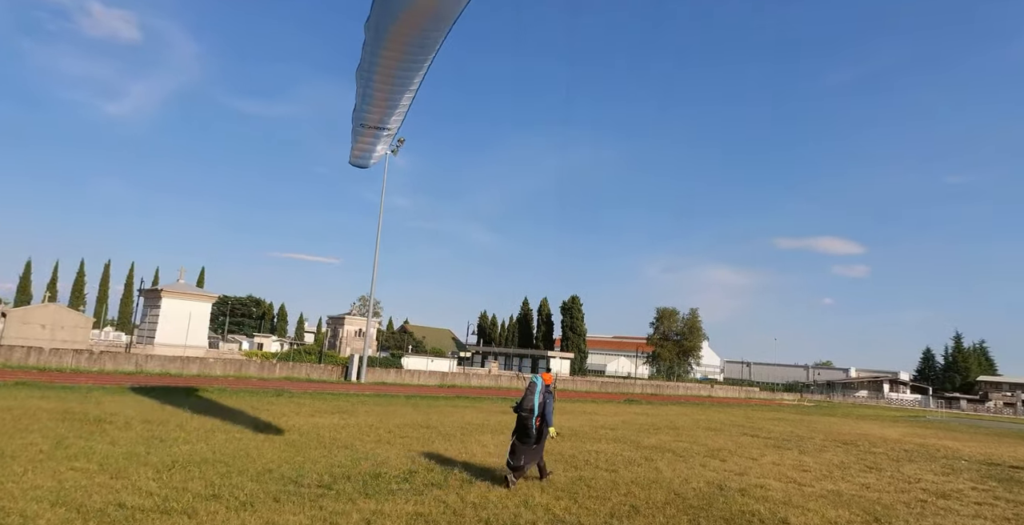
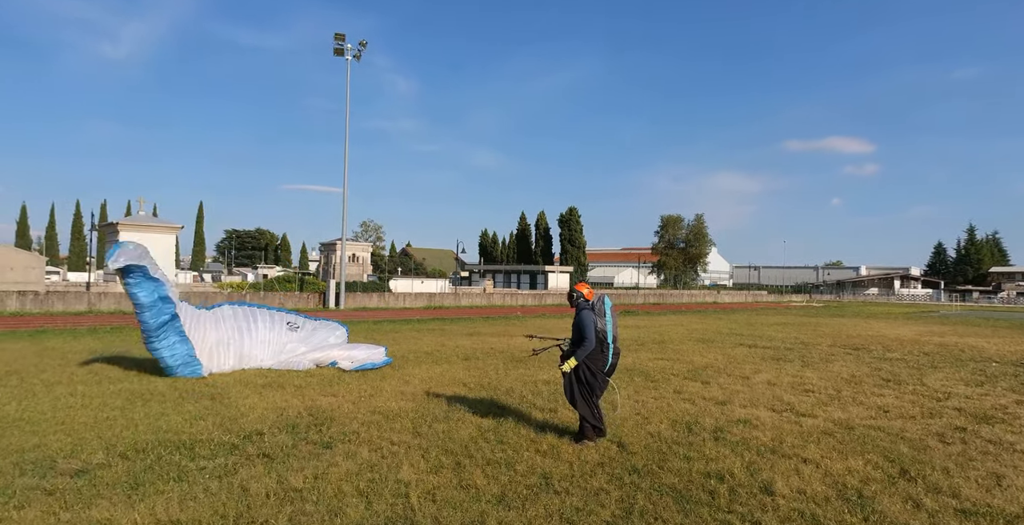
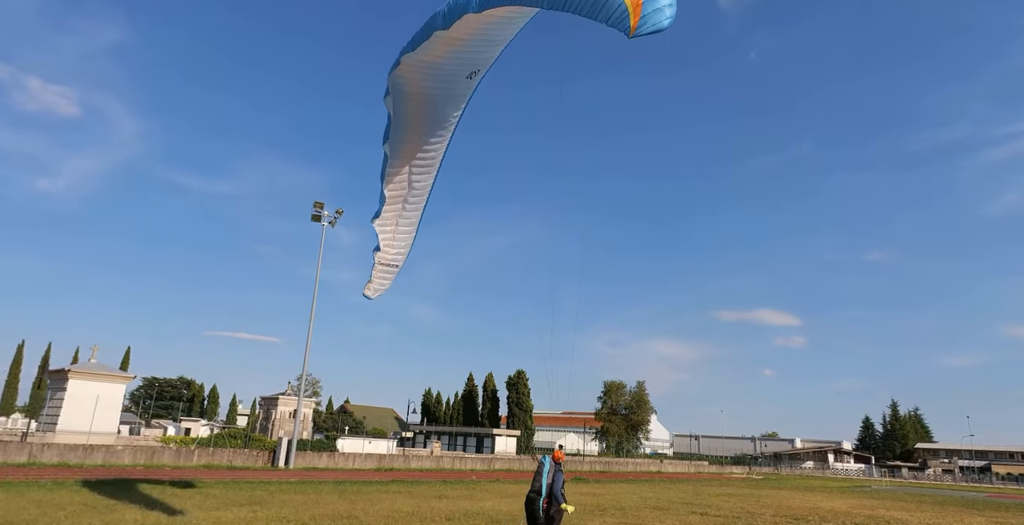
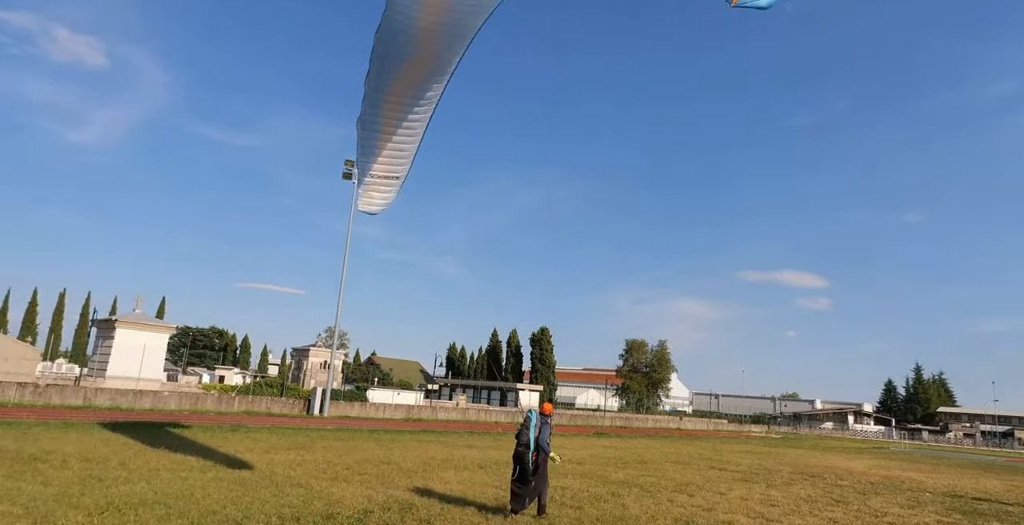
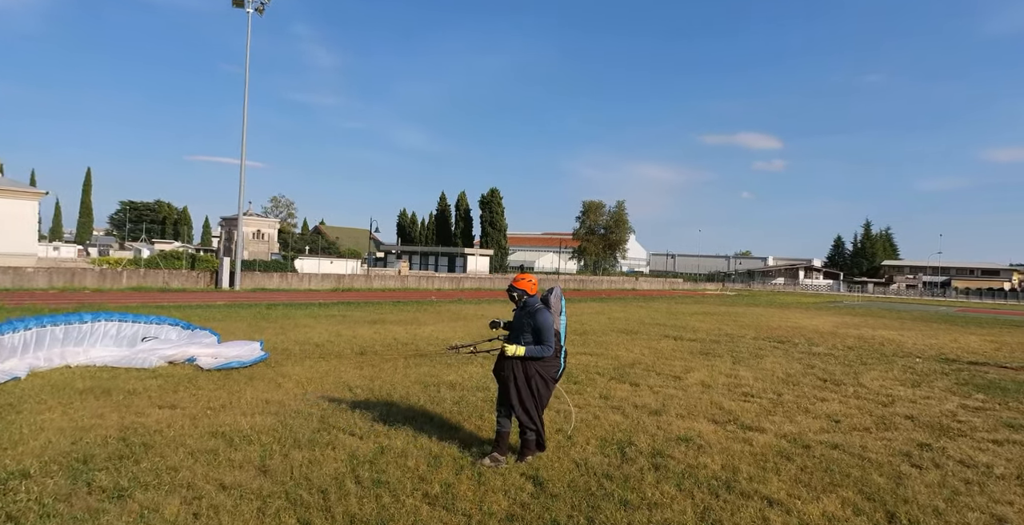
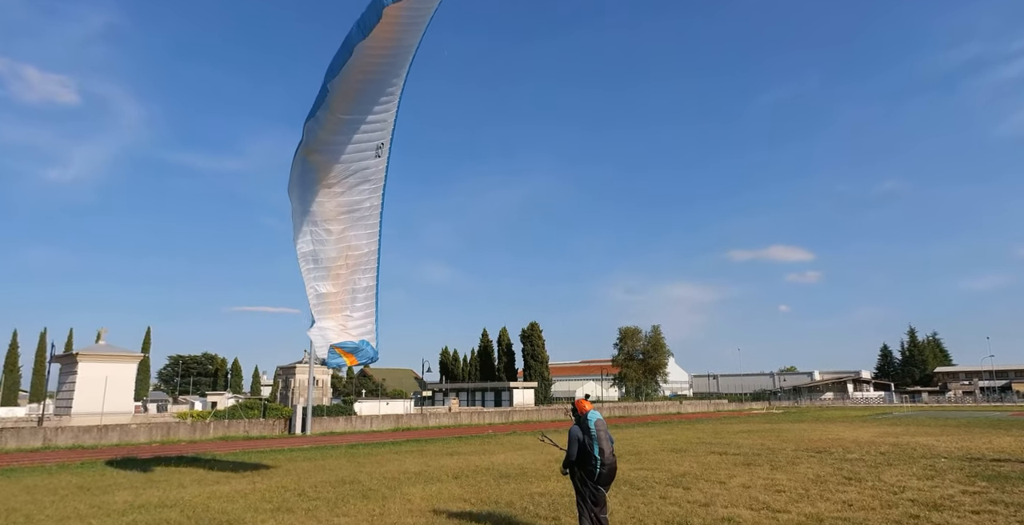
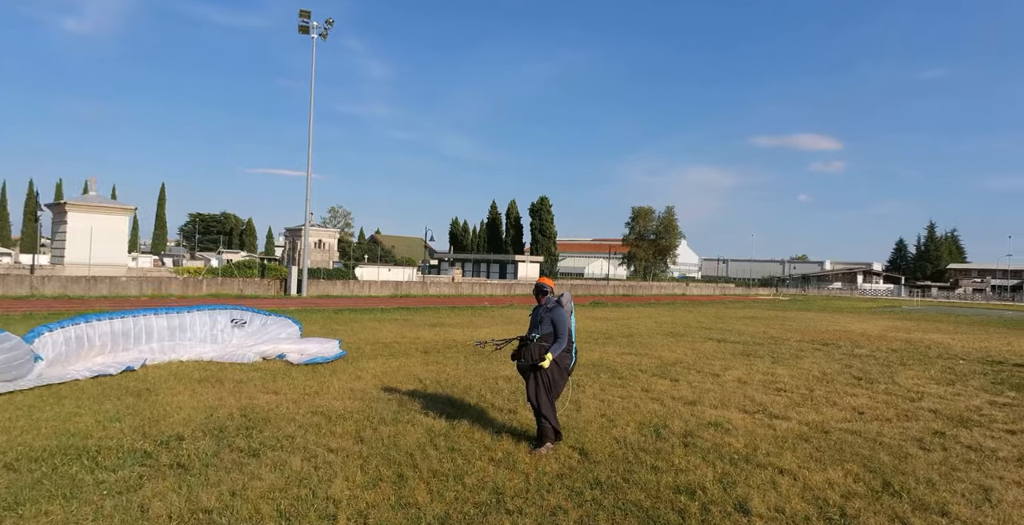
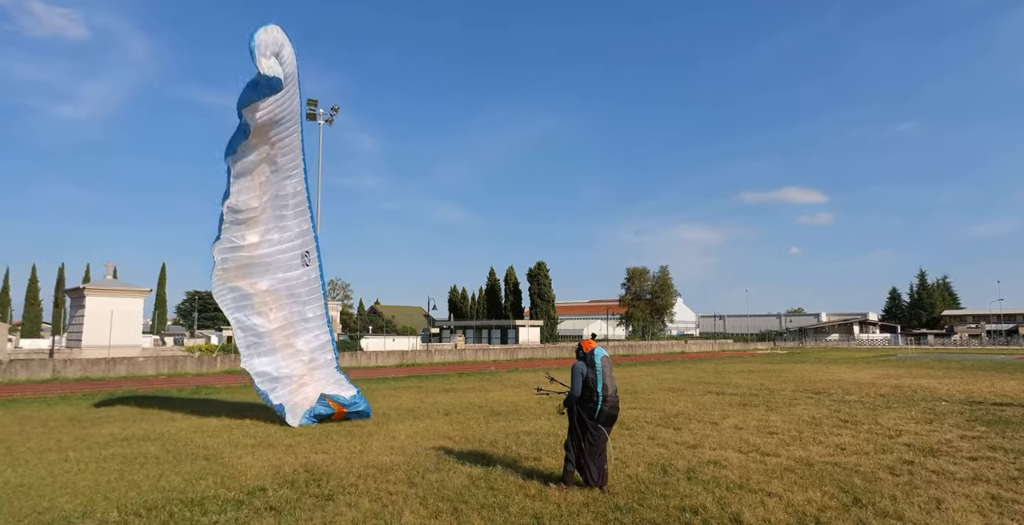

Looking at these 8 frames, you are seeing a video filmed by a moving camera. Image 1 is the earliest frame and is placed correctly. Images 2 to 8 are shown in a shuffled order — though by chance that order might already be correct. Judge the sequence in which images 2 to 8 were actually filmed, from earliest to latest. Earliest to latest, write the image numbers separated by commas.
4, 3, 6, 8, 2, 7, 5
